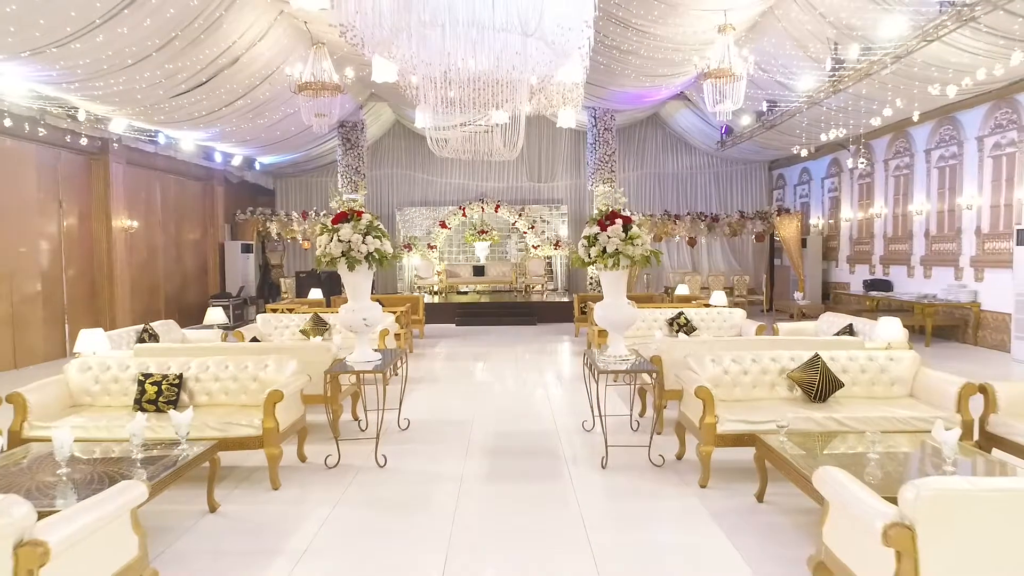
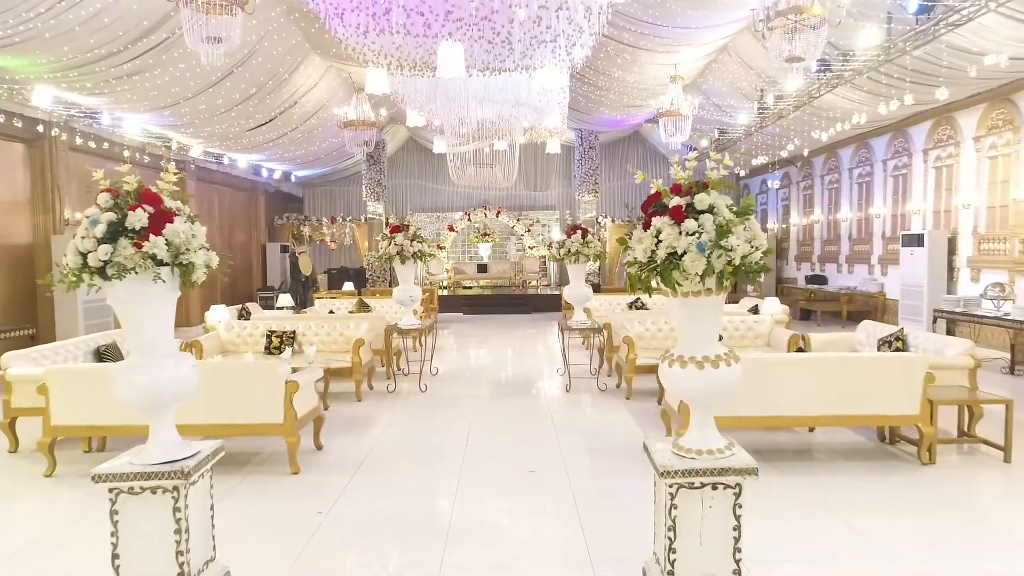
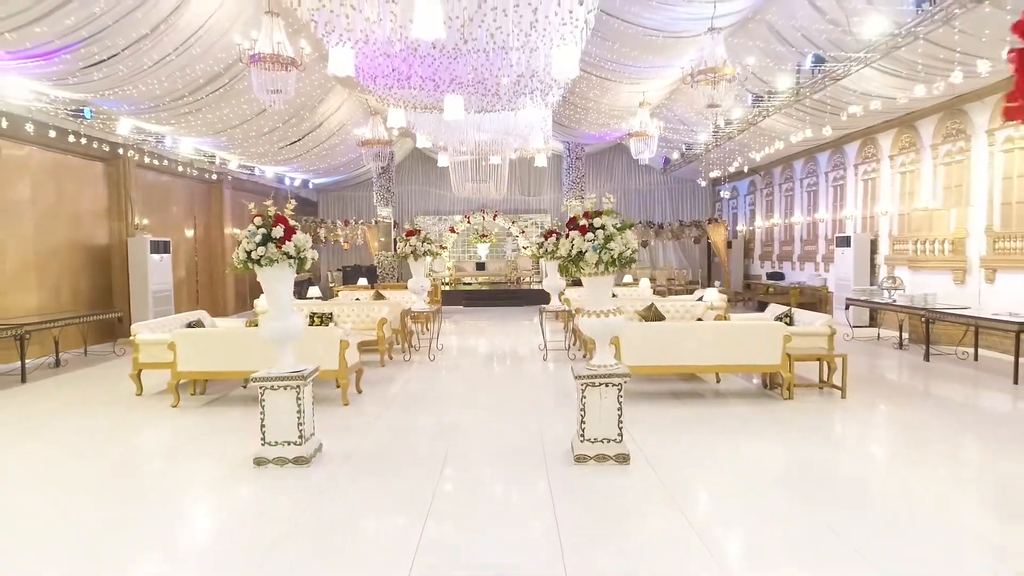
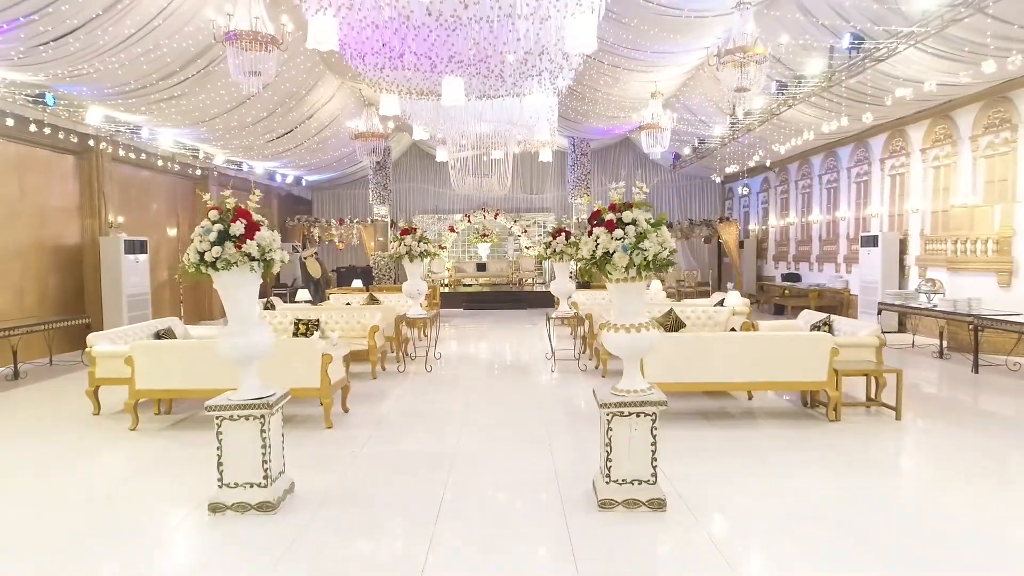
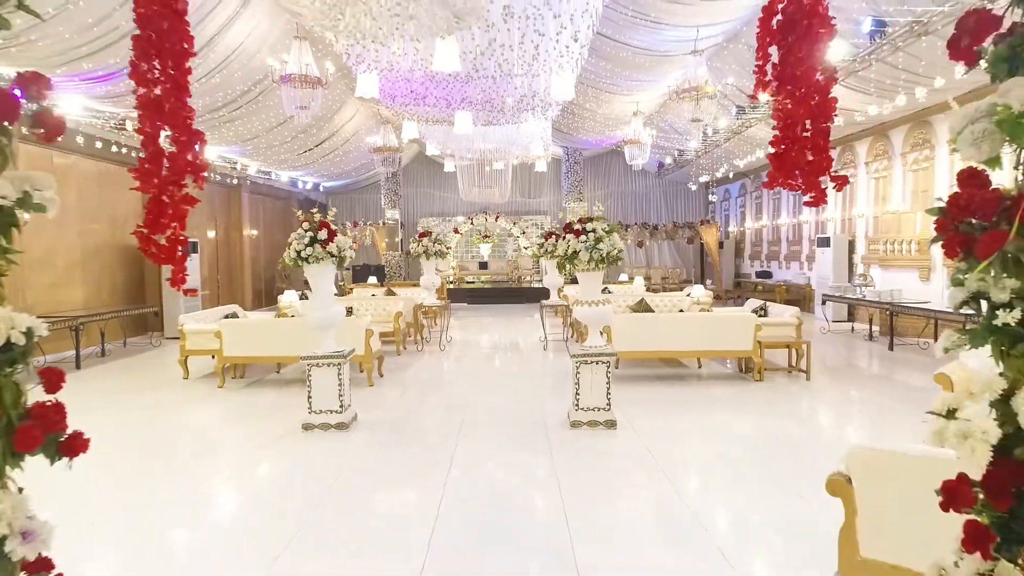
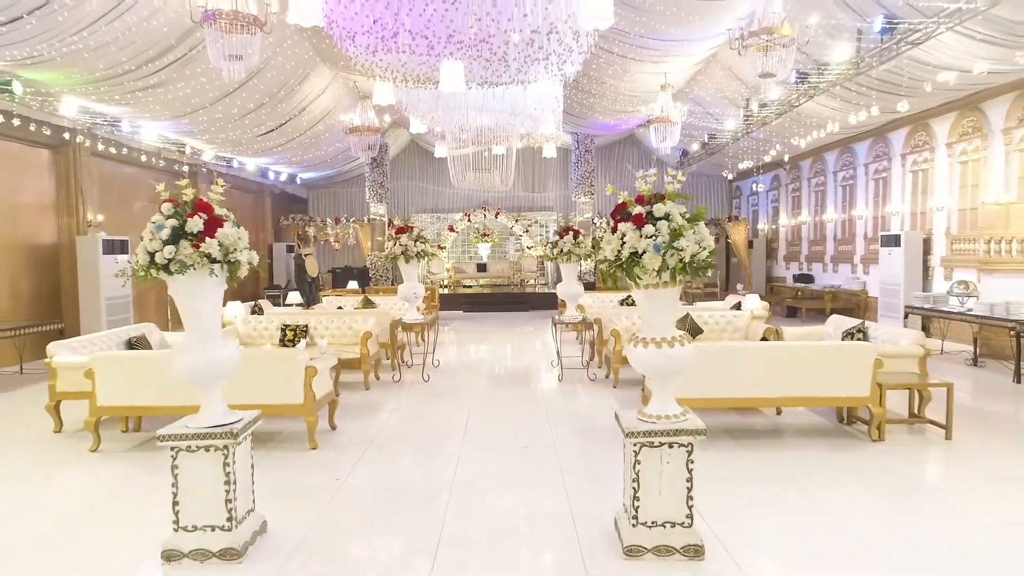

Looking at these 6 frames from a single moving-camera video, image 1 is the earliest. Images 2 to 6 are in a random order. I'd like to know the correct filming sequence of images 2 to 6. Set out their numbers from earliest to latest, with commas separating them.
2, 6, 4, 3, 5
